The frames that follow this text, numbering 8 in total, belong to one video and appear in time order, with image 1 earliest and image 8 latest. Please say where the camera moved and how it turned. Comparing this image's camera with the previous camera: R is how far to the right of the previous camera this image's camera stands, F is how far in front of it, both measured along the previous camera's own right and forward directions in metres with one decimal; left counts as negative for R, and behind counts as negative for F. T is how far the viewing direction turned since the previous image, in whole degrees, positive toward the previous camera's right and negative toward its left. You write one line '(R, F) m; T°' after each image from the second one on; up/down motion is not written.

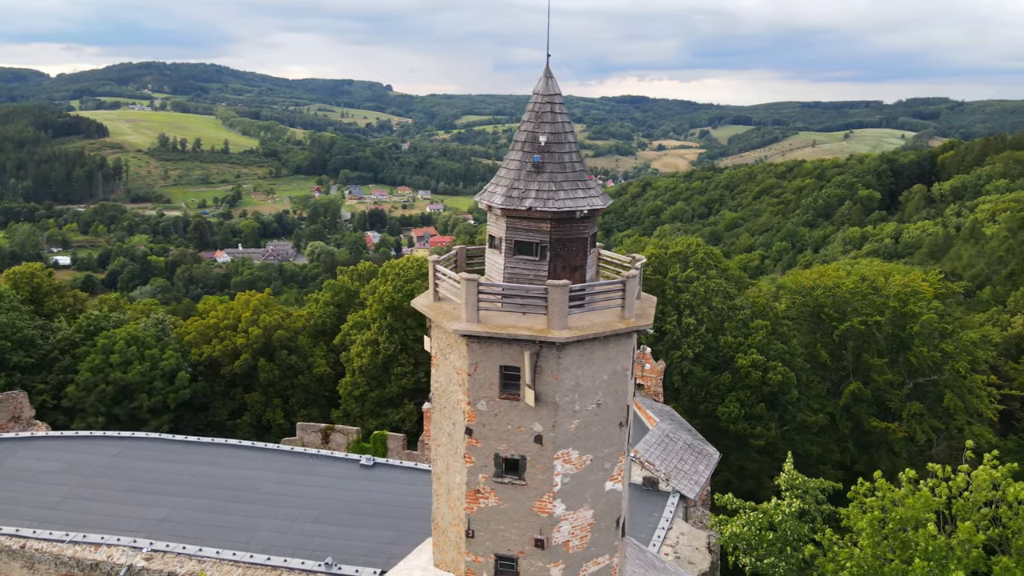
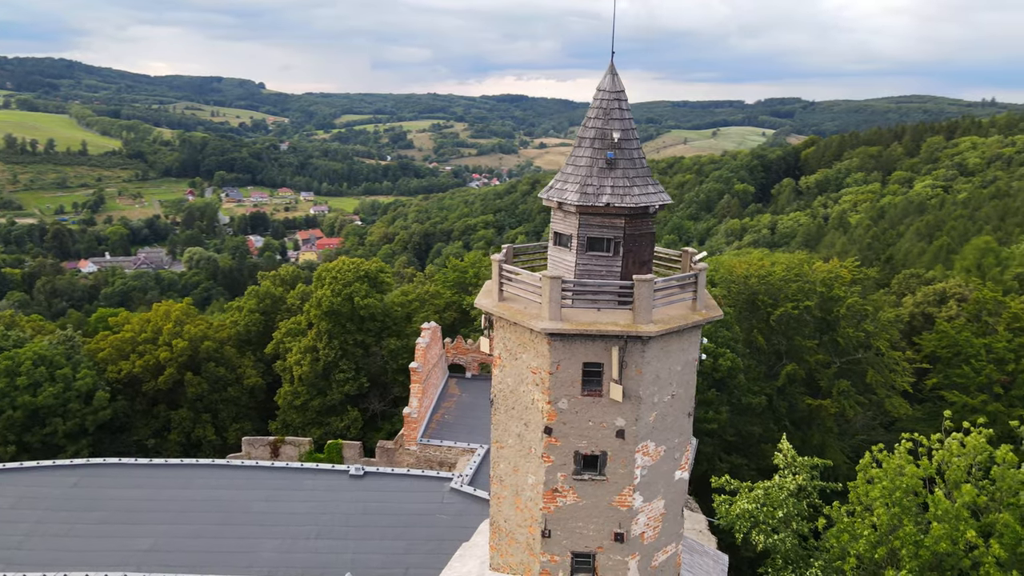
(-2.6, +0.3) m; +8°
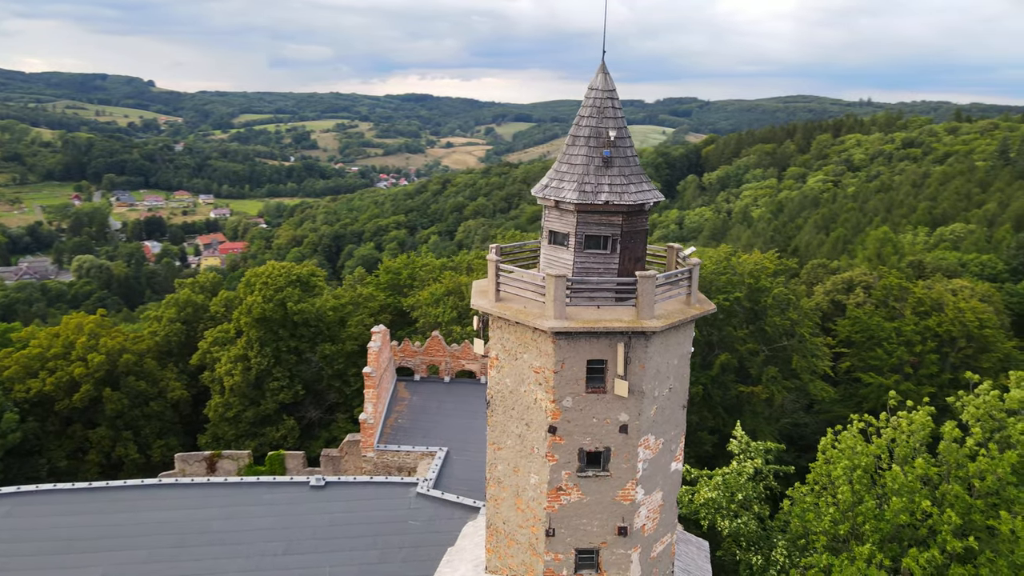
(-1.2, +0.1) m; +7°
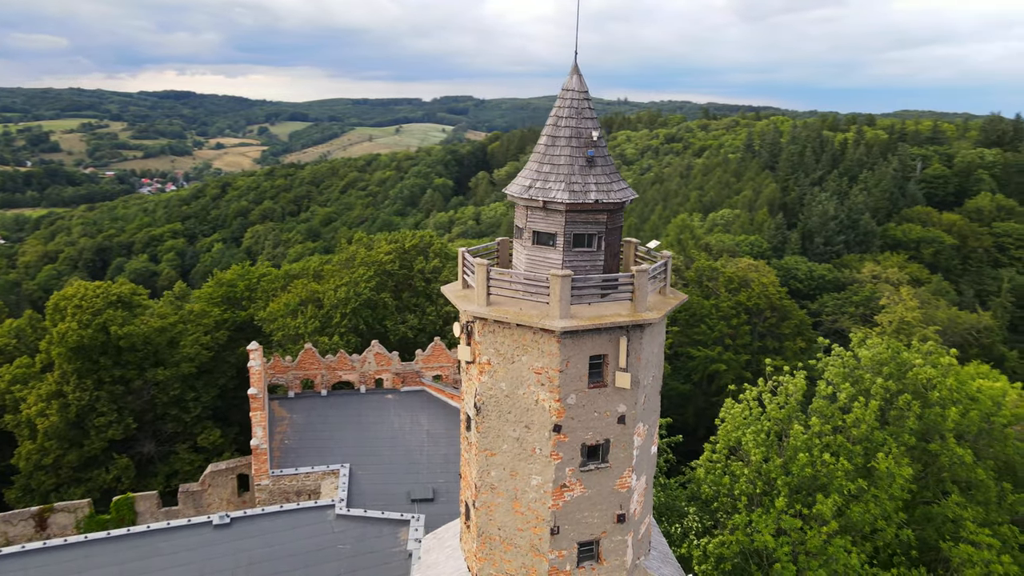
(-2.8, +0.5) m; +16°
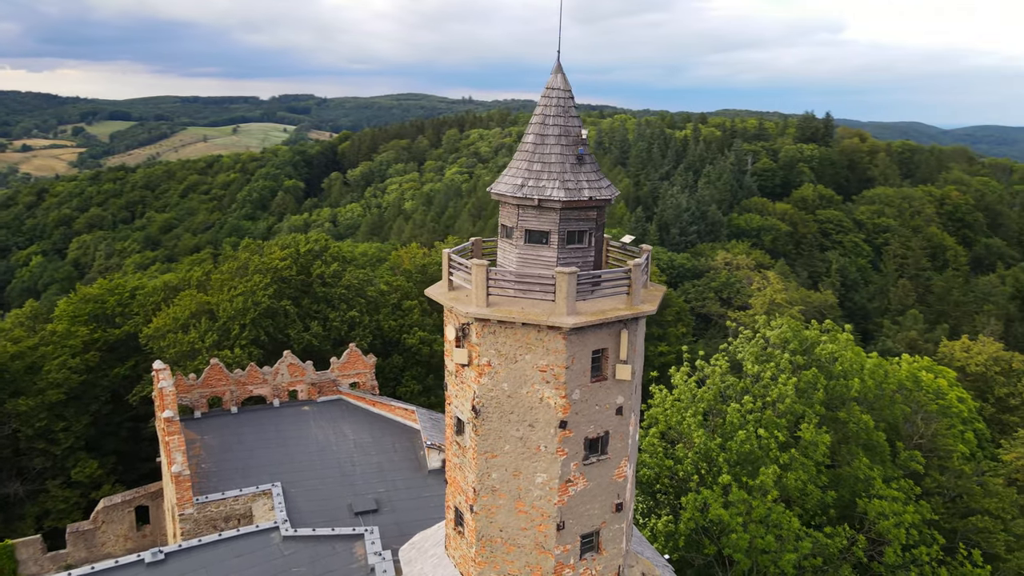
(-2.0, +0.2) m; +11°
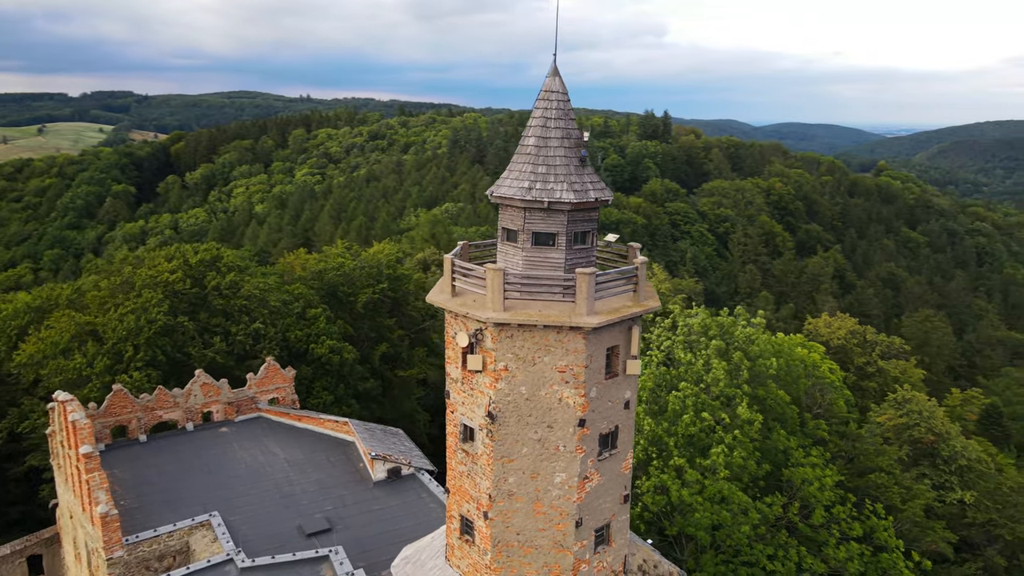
(-2.2, +0.2) m; +11°
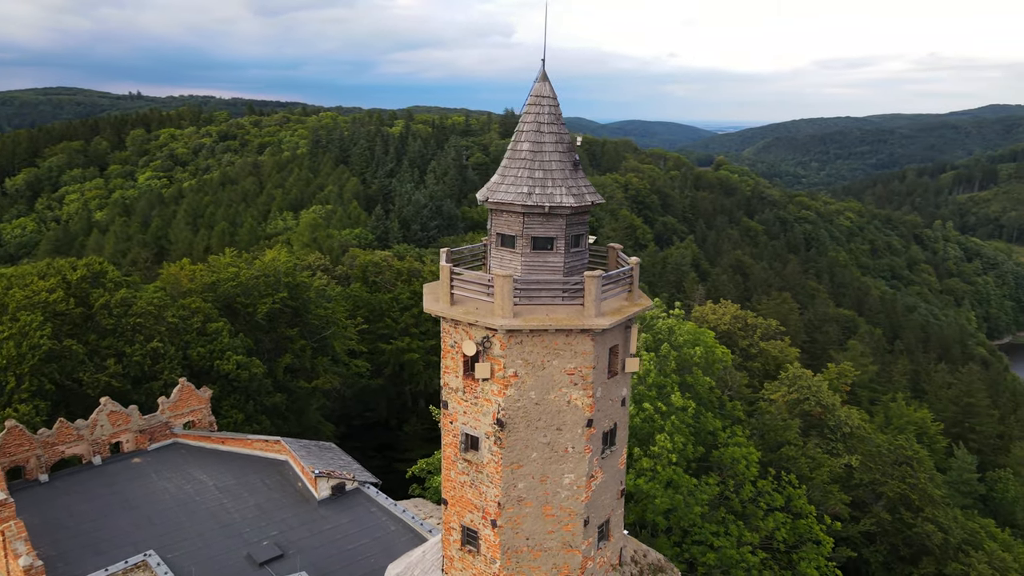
(-2.0, +0.2) m; +10°
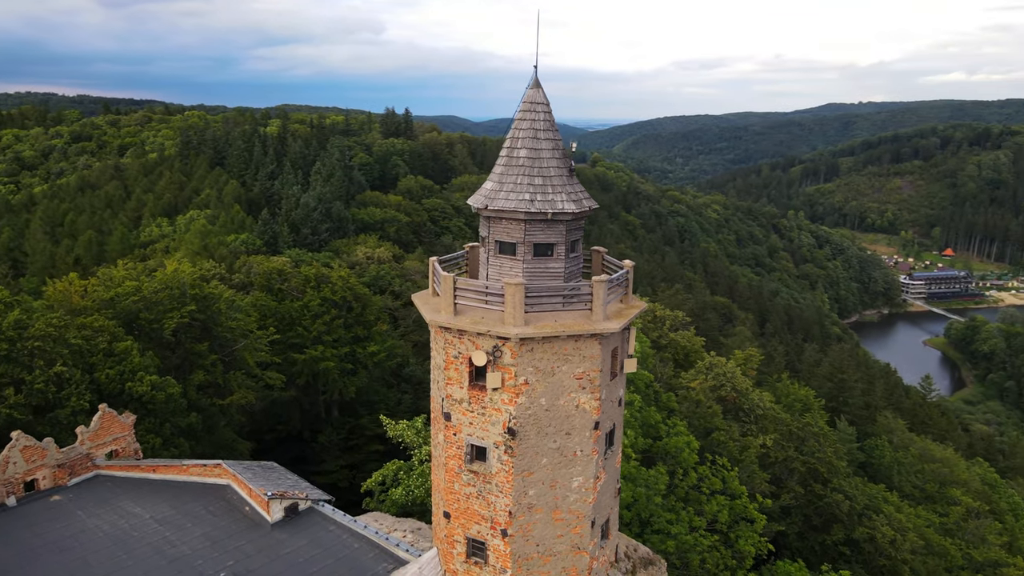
(-1.7, +0.2) m; +9°
